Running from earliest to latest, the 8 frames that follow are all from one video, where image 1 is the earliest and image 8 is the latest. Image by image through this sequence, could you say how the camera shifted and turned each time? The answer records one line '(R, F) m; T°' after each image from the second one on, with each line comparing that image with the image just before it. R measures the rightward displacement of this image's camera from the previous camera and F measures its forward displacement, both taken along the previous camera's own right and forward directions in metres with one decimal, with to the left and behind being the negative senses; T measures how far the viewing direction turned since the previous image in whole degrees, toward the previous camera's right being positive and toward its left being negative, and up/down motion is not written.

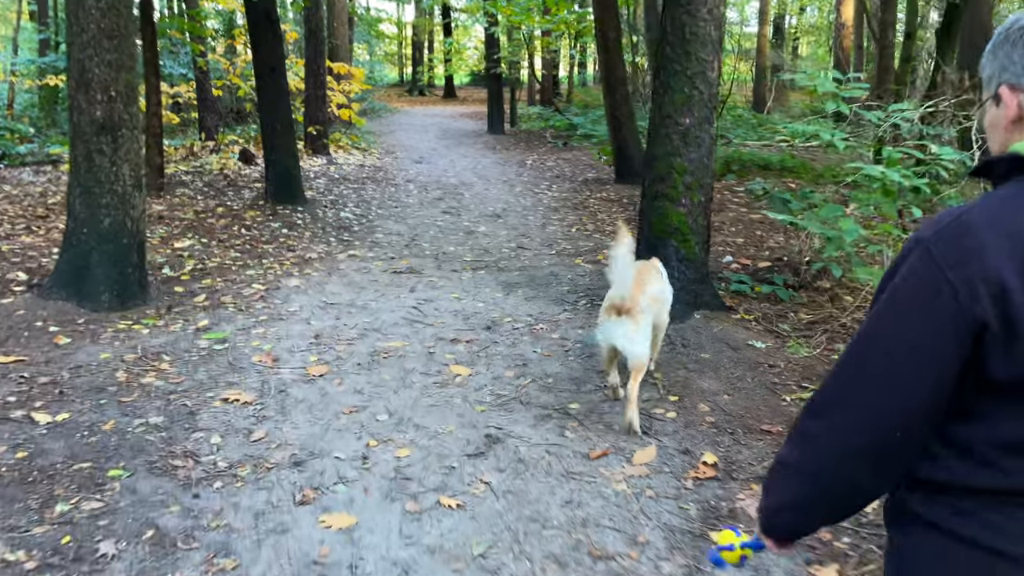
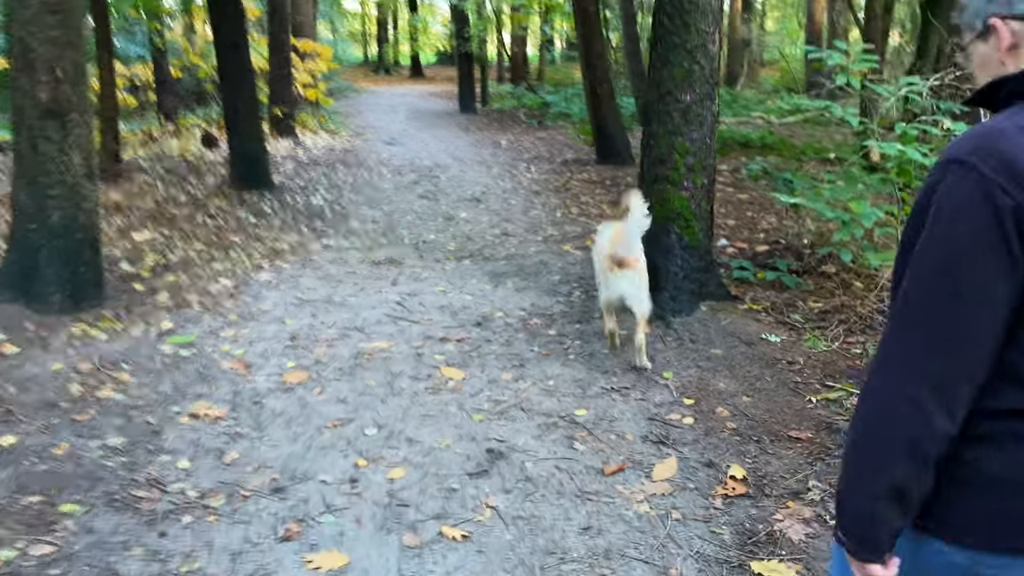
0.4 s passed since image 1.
(-0.1, +0.4) m; +2°
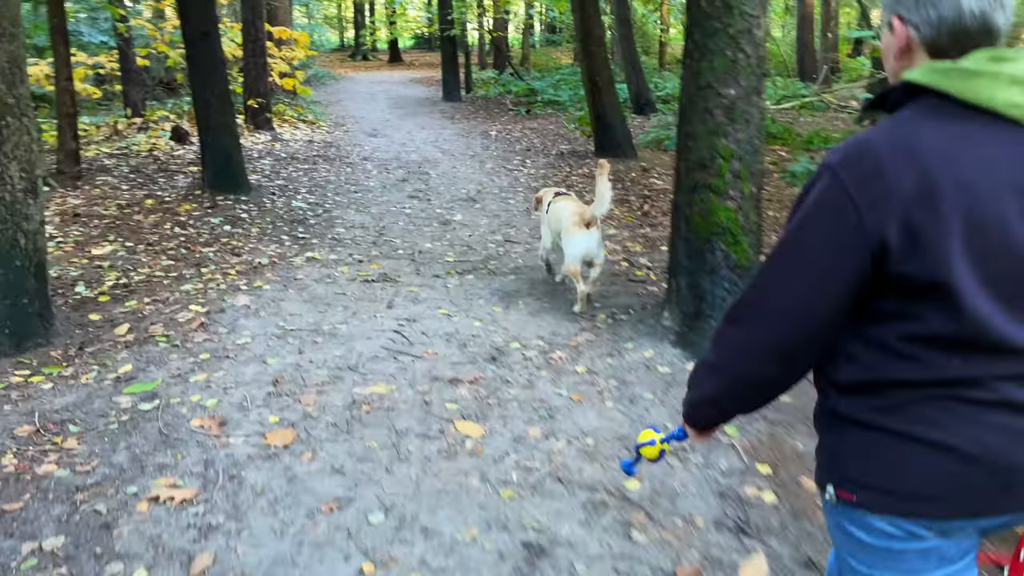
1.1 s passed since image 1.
(-0.2, +0.8) m; +1°
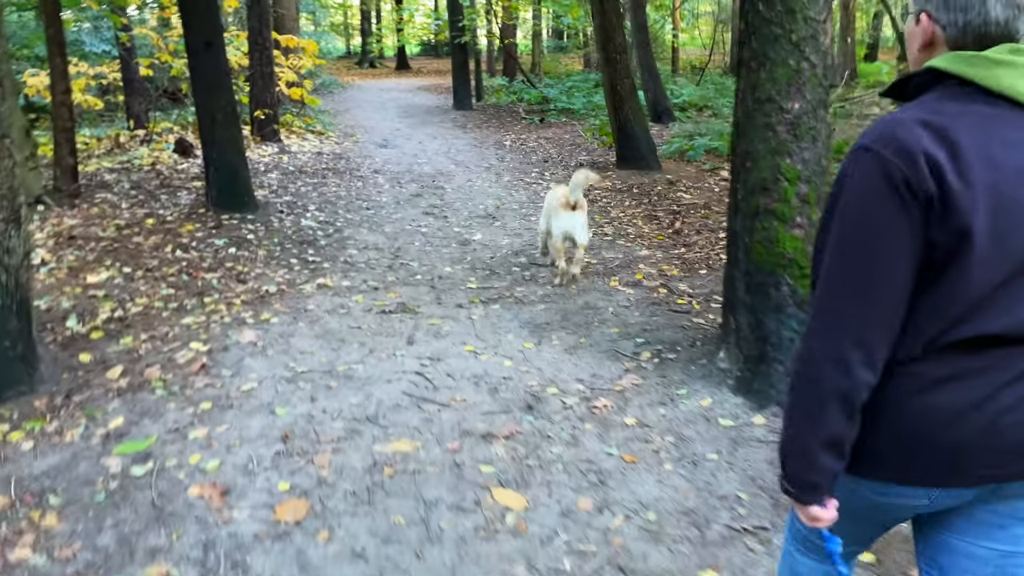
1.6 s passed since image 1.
(-0.2, +0.5) m; 0°
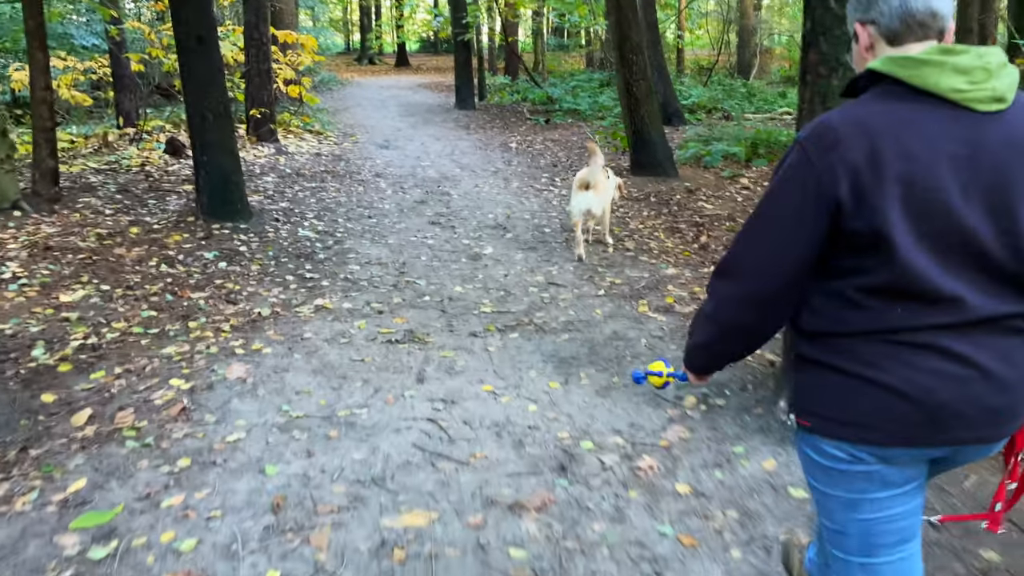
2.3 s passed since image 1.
(-0.2, +0.6) m; 0°
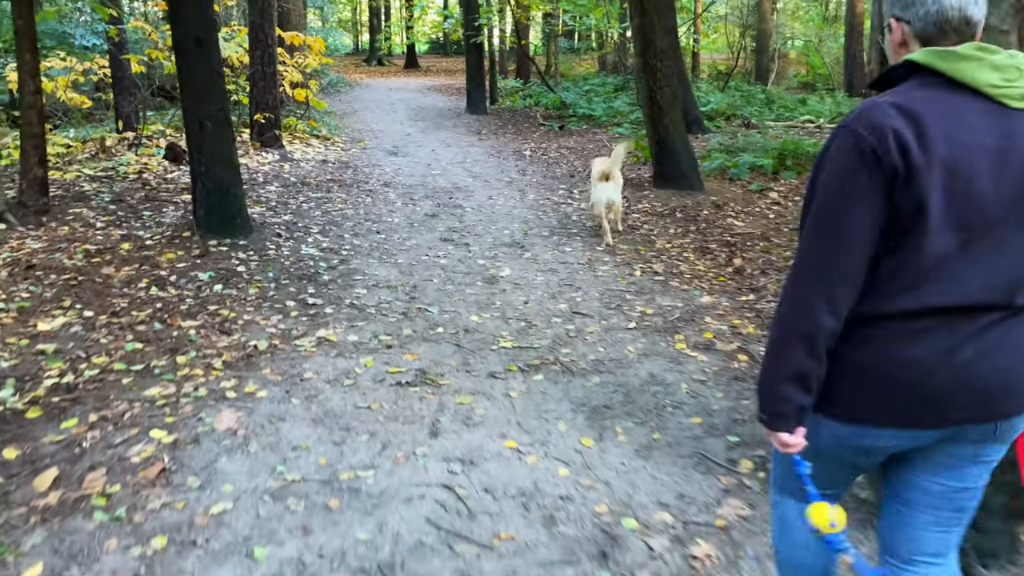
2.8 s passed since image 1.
(-0.1, +0.6) m; 0°
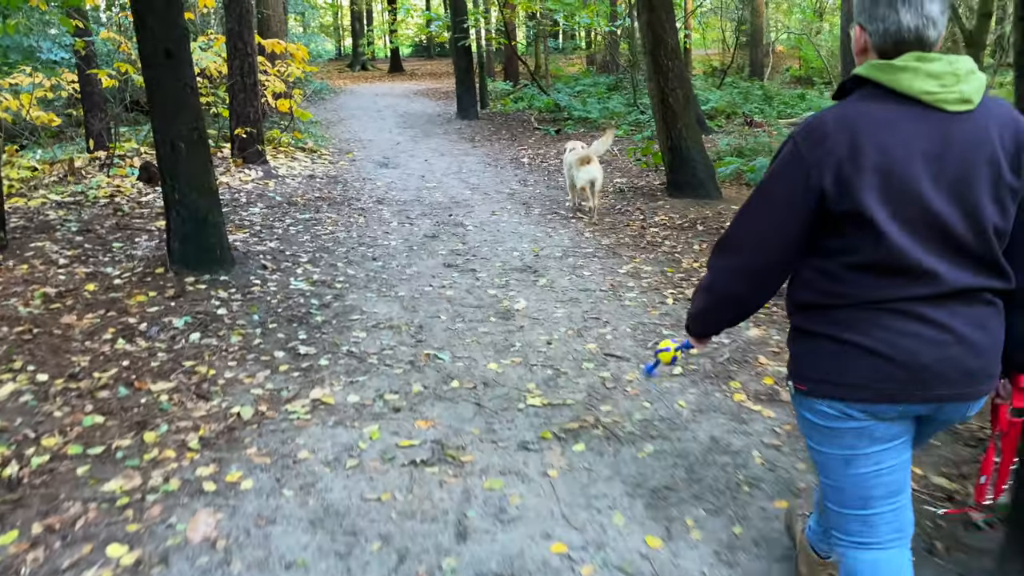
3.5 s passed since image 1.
(-0.2, +0.8) m; +1°
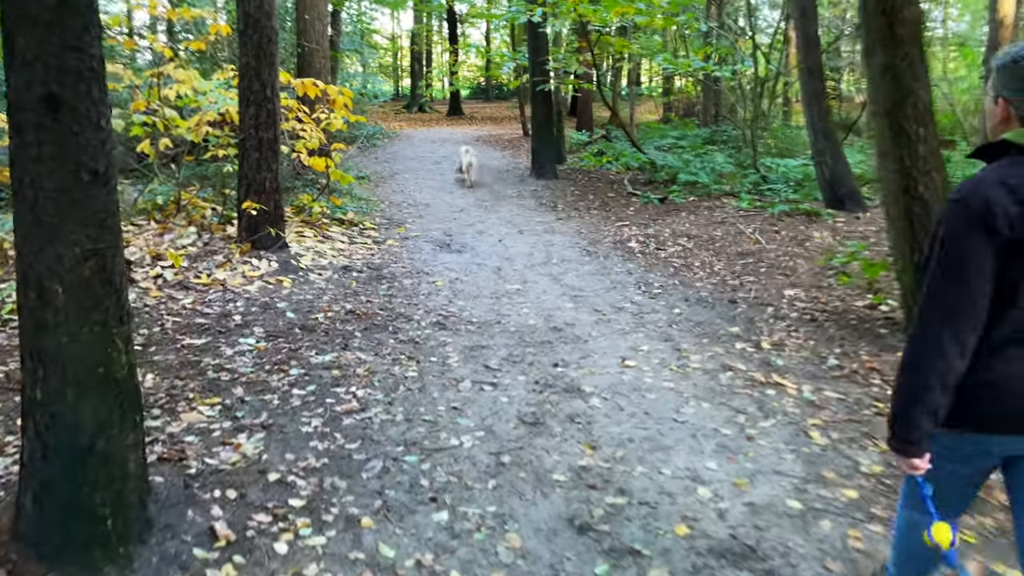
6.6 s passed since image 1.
(-0.7, +3.7) m; -3°
